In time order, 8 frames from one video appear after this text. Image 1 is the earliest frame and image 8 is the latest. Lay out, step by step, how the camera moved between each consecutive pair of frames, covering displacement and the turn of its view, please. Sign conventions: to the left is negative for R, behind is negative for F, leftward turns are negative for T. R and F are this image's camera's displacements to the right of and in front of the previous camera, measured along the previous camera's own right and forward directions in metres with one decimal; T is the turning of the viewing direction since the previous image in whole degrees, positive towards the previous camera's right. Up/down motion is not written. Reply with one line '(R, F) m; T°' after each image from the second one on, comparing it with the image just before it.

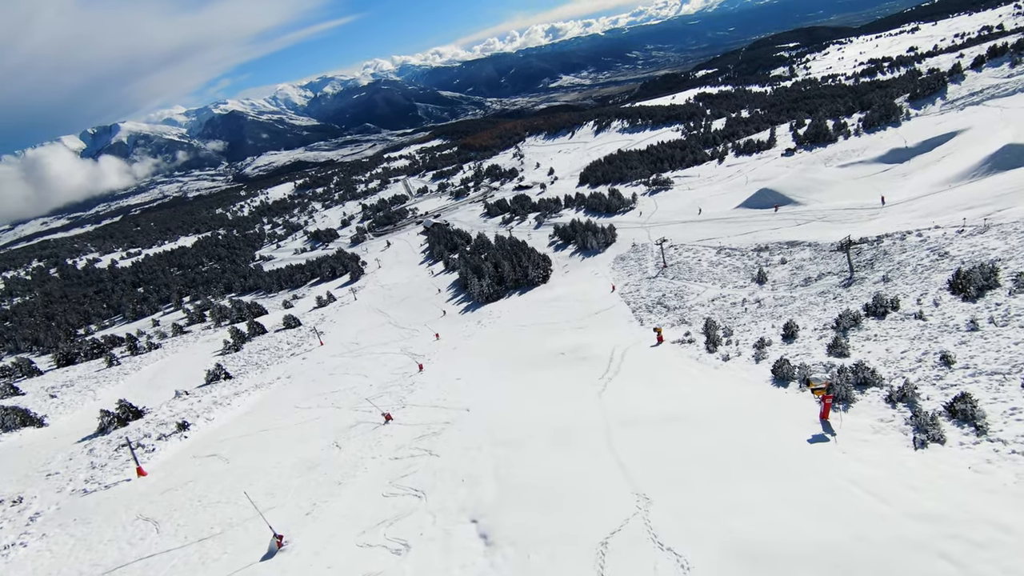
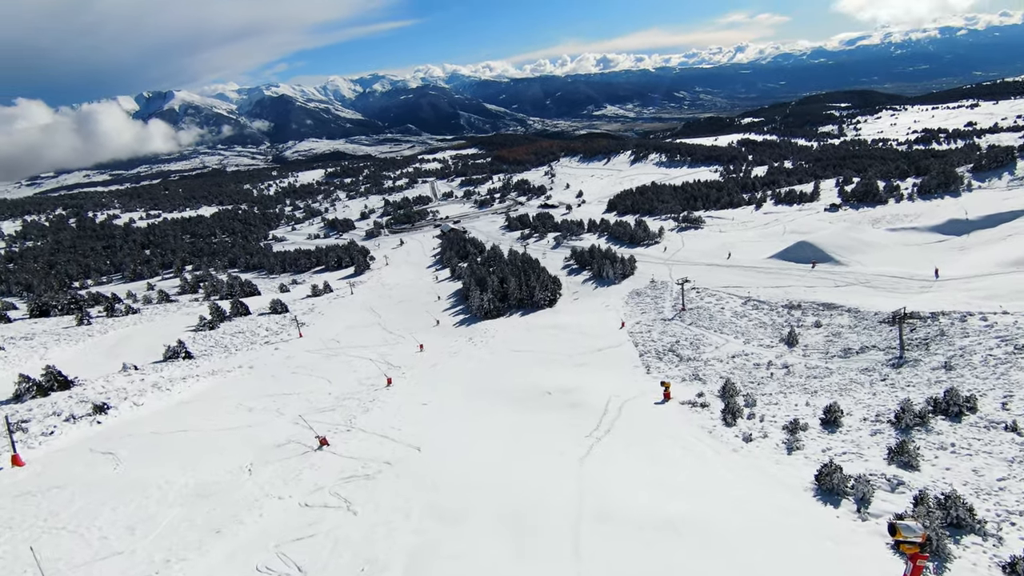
(+1.3, +4.6) m; -2°
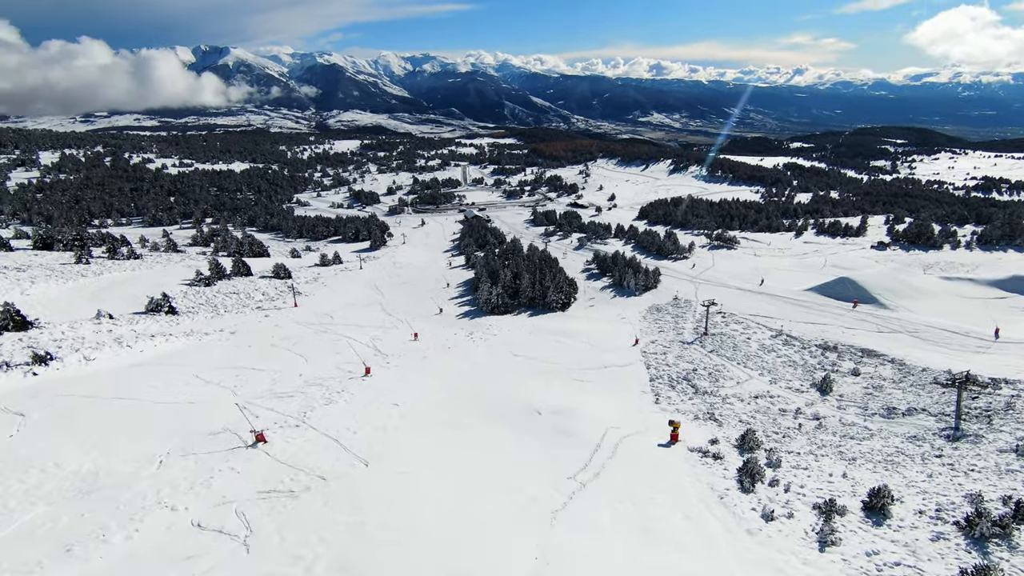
(+0.9, +3.5) m; -2°
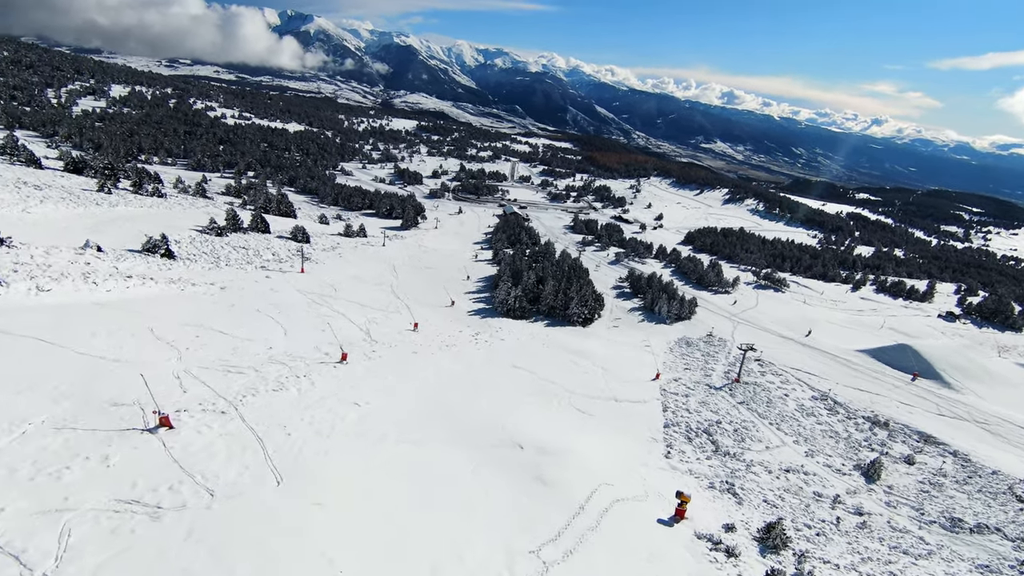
(+1.1, +4.0) m; -4°
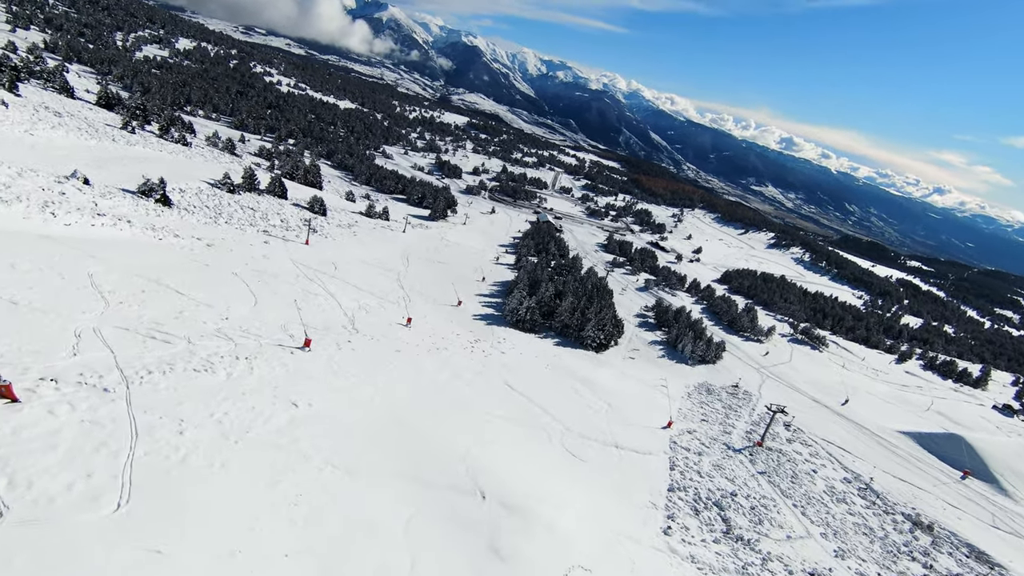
(+1.0, +4.0) m; -3°
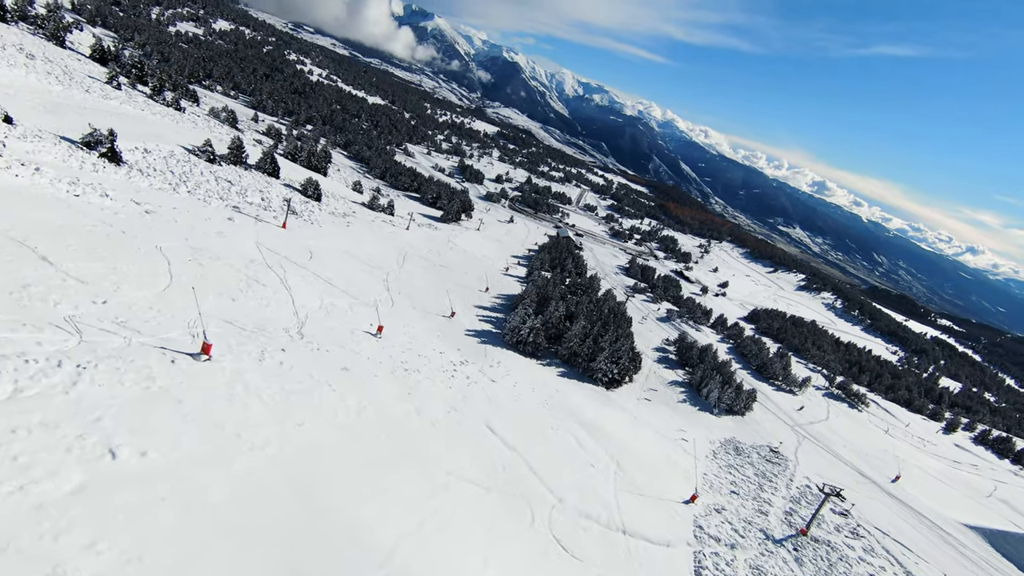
(+0.8, +6.4) m; -2°
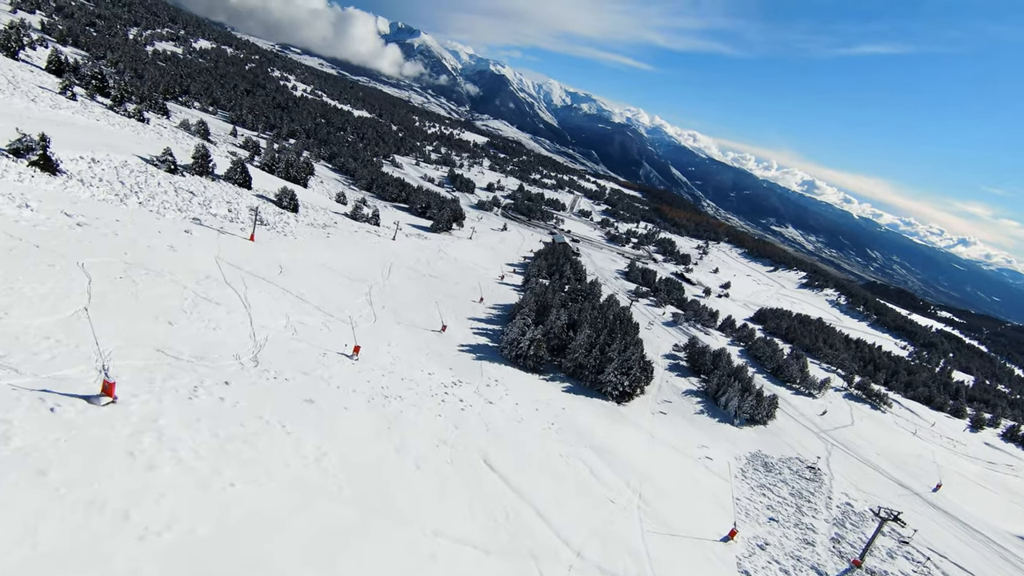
(0.0, +3.6) m; 0°
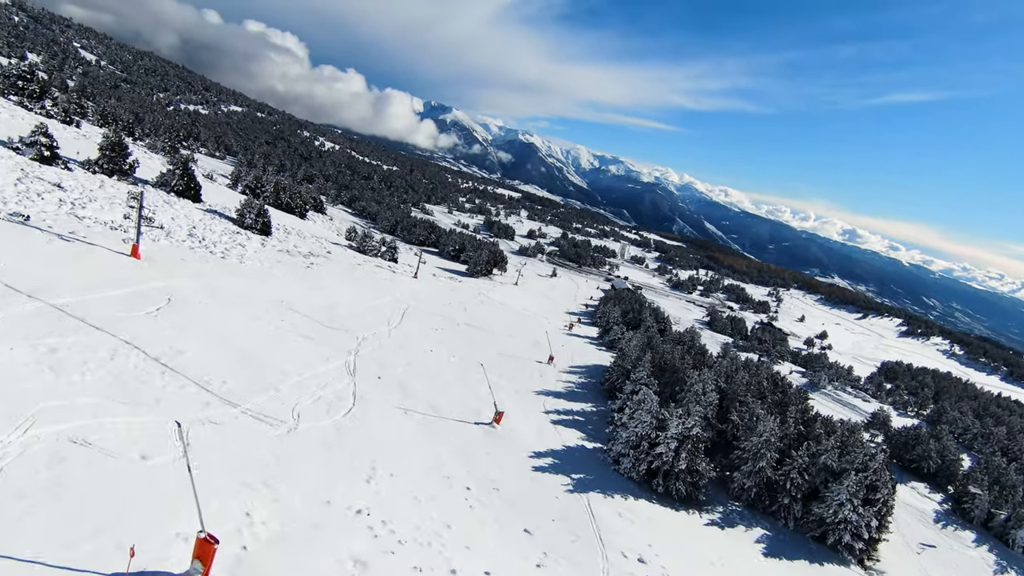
(-2.8, +16.6) m; -4°
